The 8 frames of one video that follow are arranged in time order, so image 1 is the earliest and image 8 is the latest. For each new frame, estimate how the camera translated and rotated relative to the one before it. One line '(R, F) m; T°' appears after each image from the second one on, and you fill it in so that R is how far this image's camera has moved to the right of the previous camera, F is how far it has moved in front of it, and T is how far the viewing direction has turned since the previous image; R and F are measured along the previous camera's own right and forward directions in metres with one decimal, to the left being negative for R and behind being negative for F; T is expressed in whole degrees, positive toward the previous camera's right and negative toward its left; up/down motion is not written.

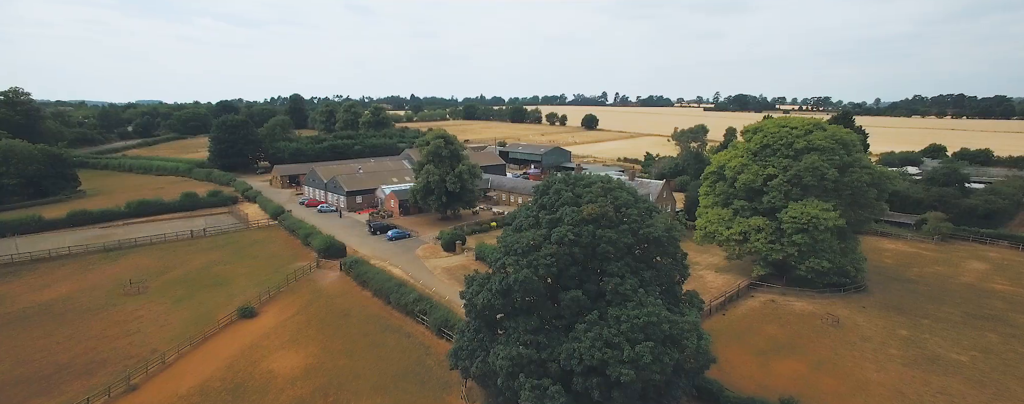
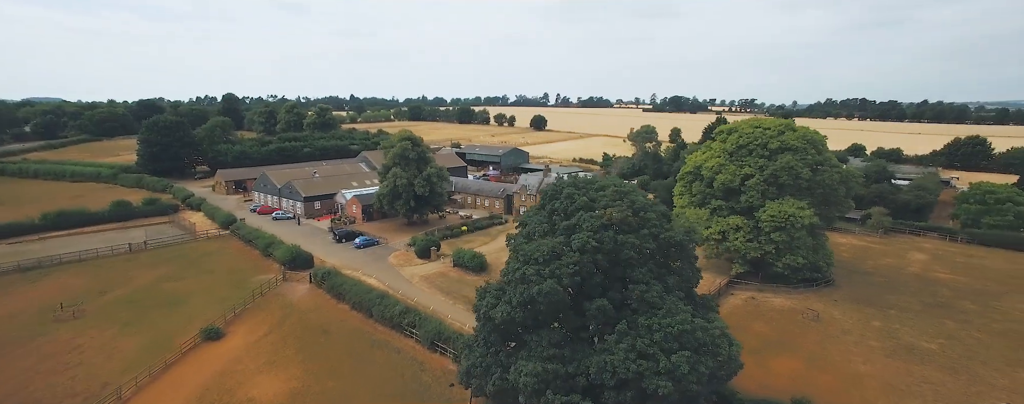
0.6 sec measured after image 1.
(-2.5, +1.2) m; +6°
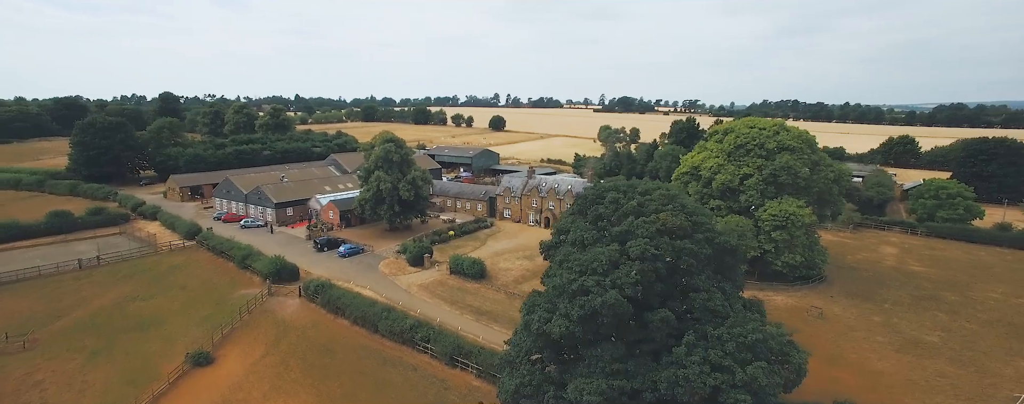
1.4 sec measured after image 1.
(-3.3, +1.3) m; +5°
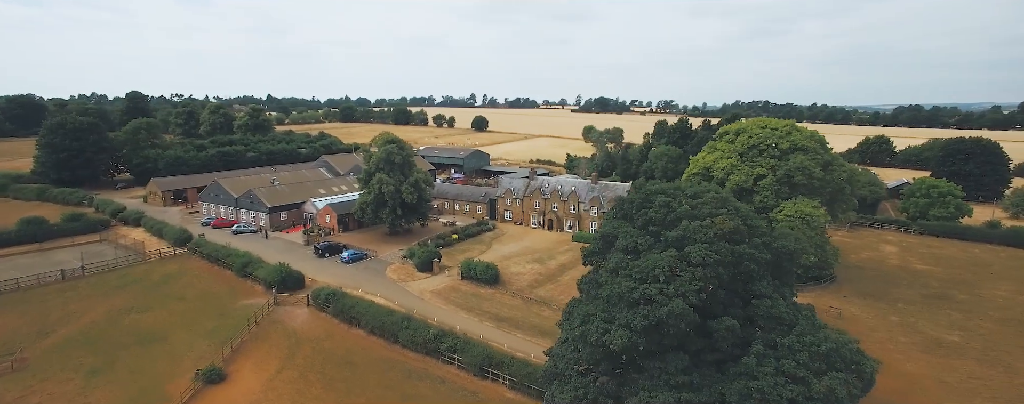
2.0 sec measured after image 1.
(-2.5, +1.0) m; +2°
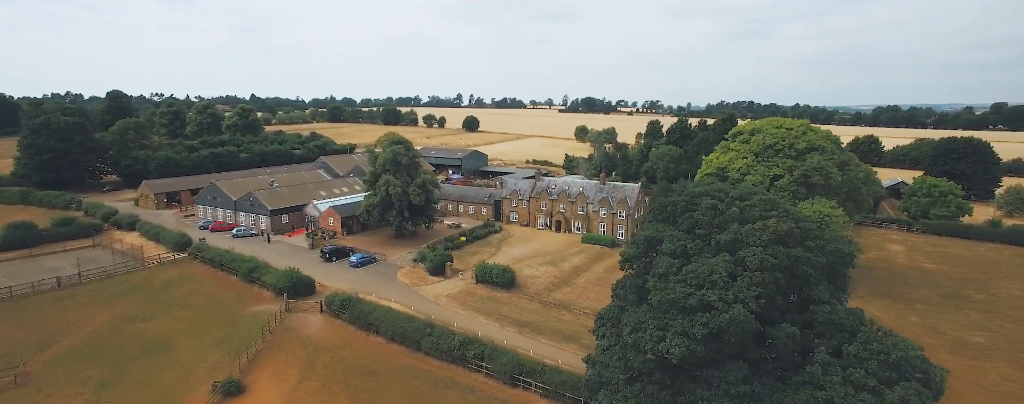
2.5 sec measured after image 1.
(-1.9, +0.7) m; +1°
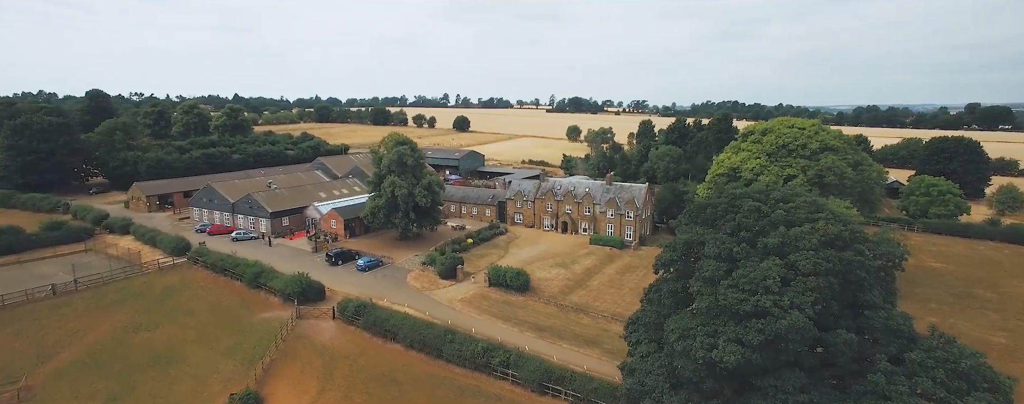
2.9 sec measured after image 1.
(-1.8, +0.7) m; +1°
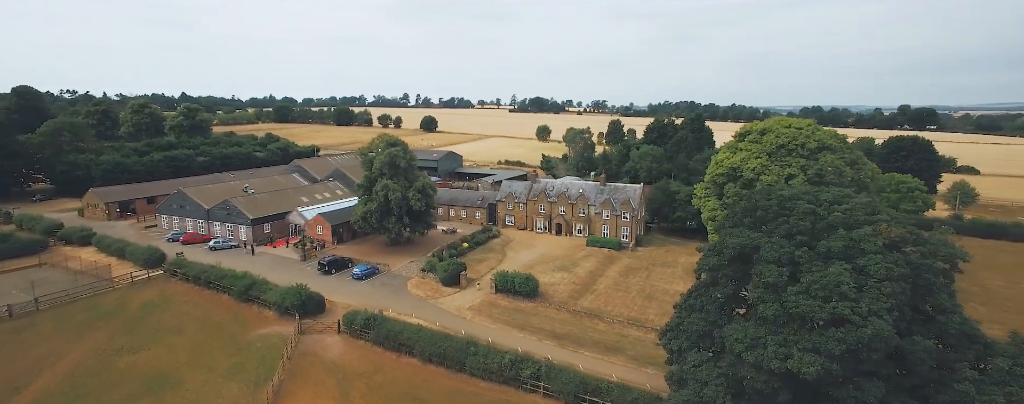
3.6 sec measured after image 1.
(-2.9, +1.1) m; +4°
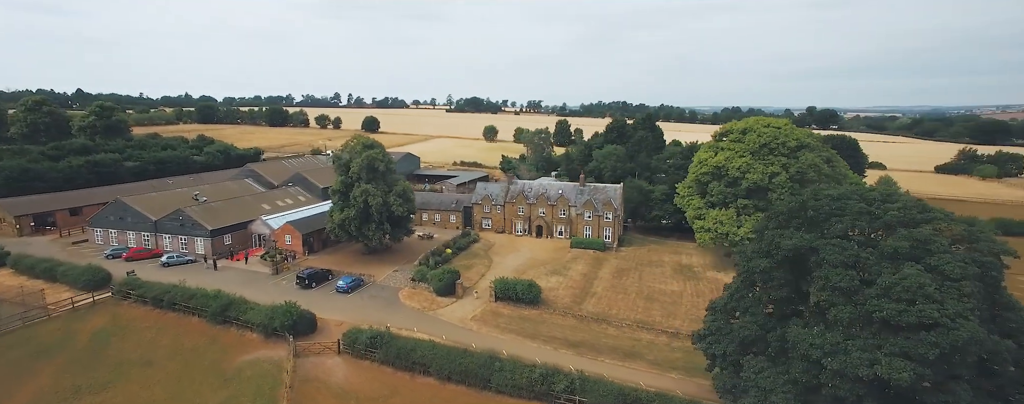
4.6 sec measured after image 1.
(-3.8, +1.5) m; +7°
